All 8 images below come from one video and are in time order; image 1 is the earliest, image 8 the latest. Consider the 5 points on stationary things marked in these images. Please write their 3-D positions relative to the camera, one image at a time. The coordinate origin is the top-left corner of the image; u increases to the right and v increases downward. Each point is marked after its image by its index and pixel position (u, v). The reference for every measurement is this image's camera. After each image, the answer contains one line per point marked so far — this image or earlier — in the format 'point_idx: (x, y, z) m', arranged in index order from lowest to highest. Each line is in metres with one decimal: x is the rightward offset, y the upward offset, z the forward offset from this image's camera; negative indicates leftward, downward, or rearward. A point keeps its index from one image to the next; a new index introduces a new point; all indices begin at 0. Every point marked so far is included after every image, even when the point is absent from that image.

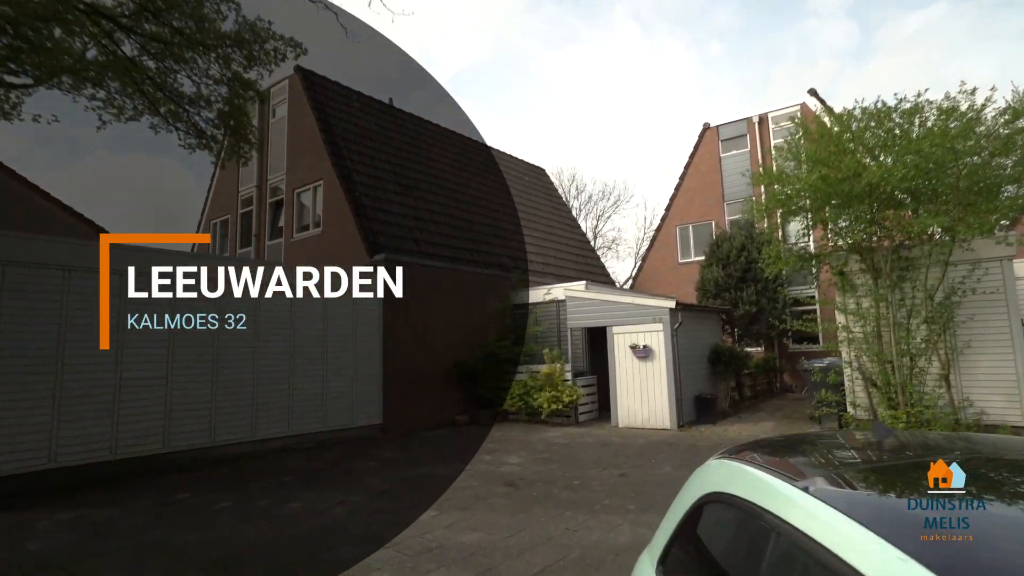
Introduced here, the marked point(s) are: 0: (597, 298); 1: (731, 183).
0: (+1.8, -0.2, +12.0) m
1: (+6.9, +3.3, +18.1) m
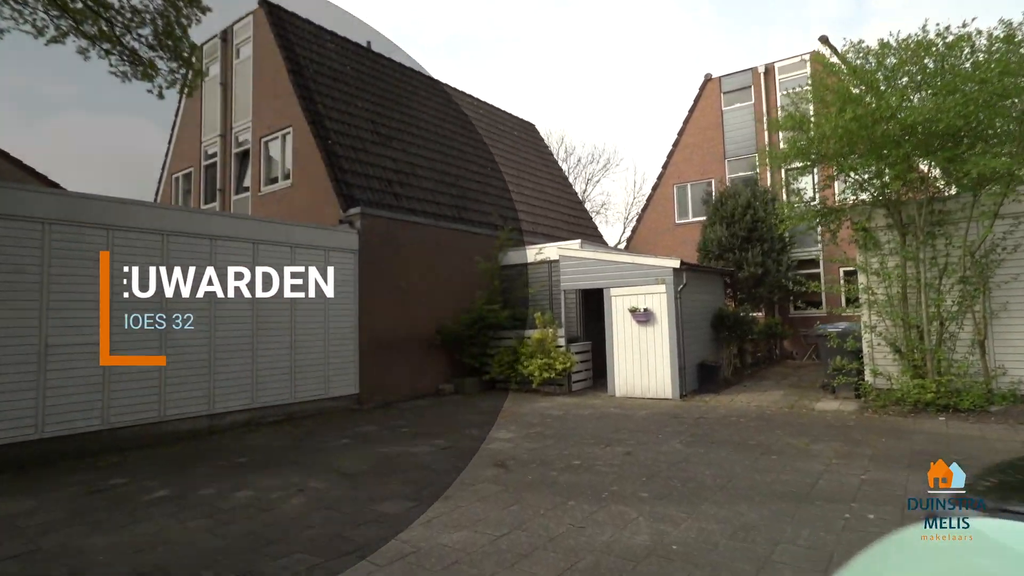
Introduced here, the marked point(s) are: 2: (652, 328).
0: (+1.6, +0.6, +11.0) m
1: (+6.6, +4.5, +17.0) m
2: (+2.5, -0.7, +10.3) m
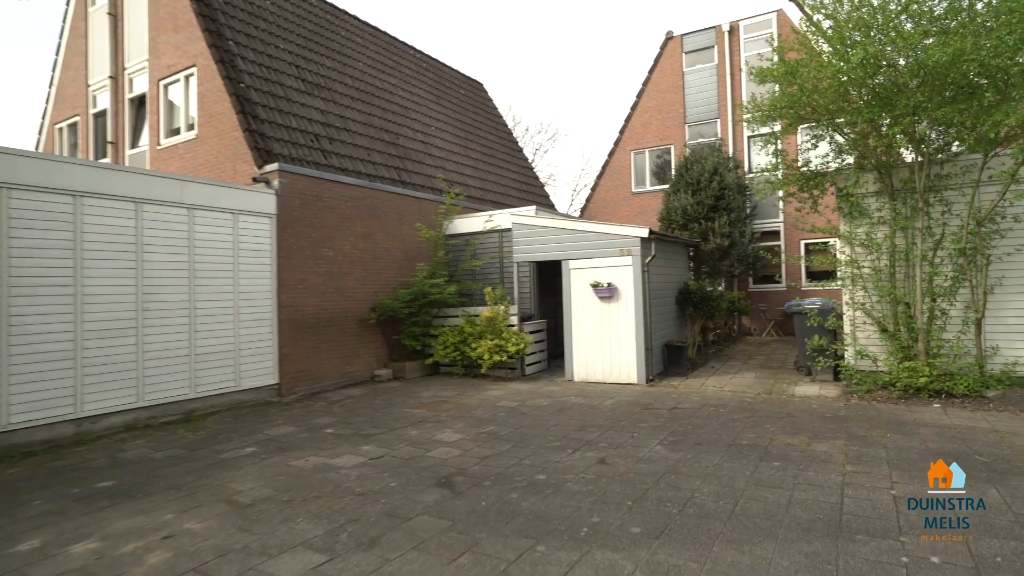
0: (+0.7, +1.1, +9.8) m
1: (+5.1, +5.2, +16.0) m
2: (+1.7, -0.3, +9.2) m
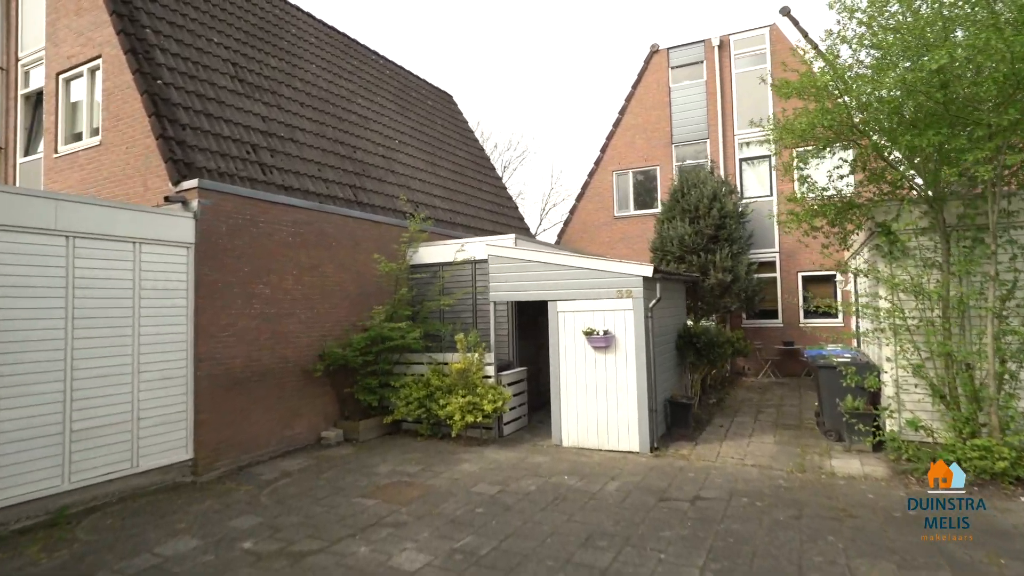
0: (+0.3, +0.4, +8.3) m
1: (+4.4, +4.4, +14.9) m
2: (+1.4, -0.9, +7.7) m
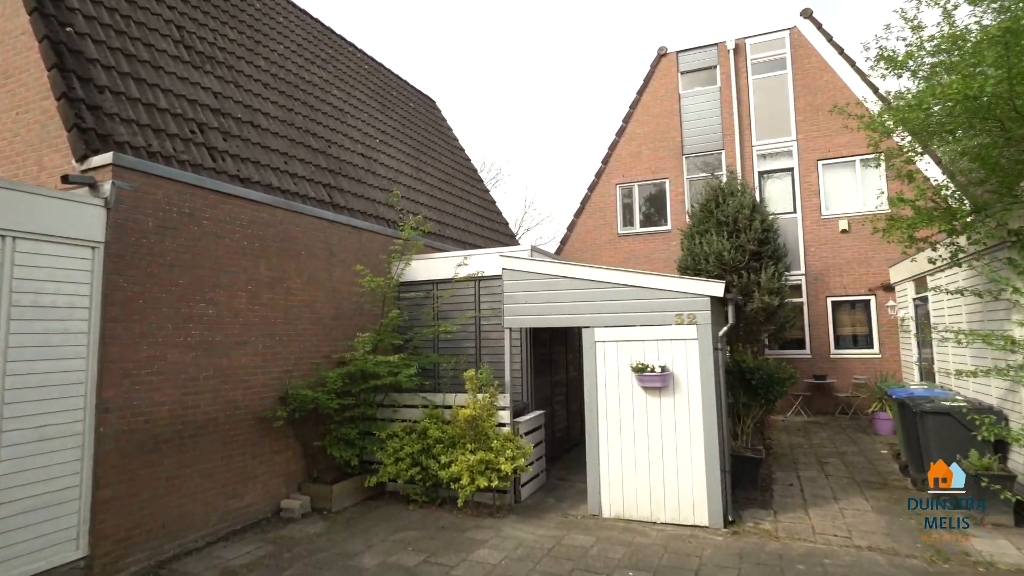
0: (+0.6, +0.2, +6.5) m
1: (+4.3, +3.8, +13.6) m
2: (+1.7, -1.2, +6.0) m
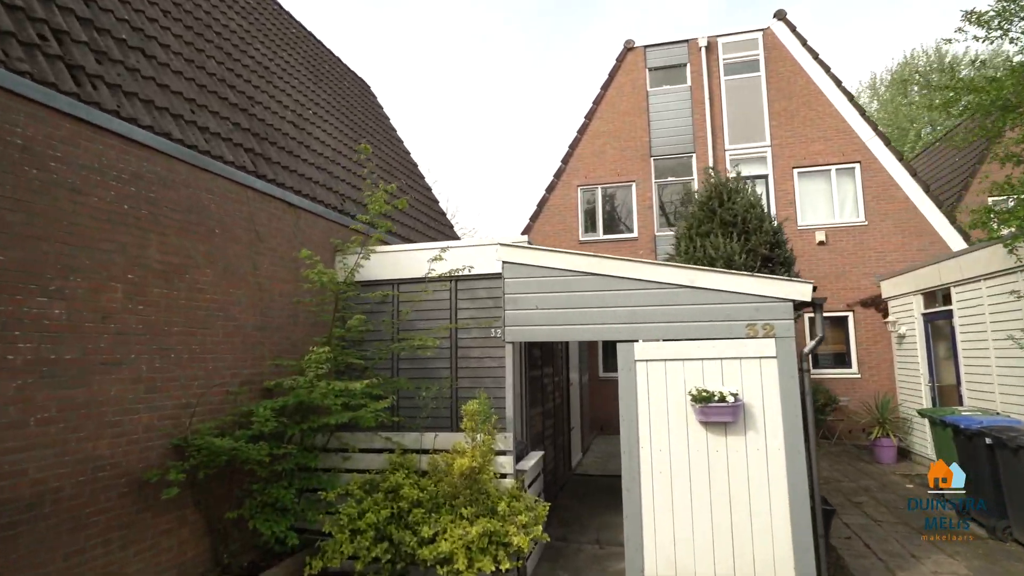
0: (+0.7, +0.1, +4.9) m
1: (+3.3, +3.5, +12.5) m
2: (+1.8, -1.2, +4.4) m
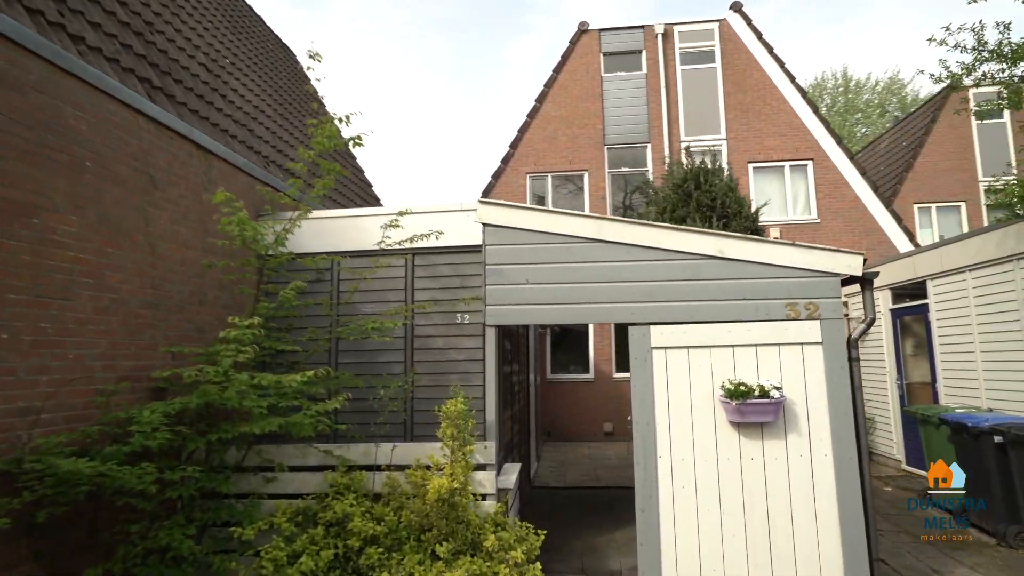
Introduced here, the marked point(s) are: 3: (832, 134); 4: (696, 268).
0: (+0.6, +0.4, +3.9) m
1: (+2.2, +3.5, +11.9) m
2: (+1.7, -1.0, +3.6) m
3: (+6.3, +3.0, +11.3) m
4: (+1.2, +0.1, +3.8) m
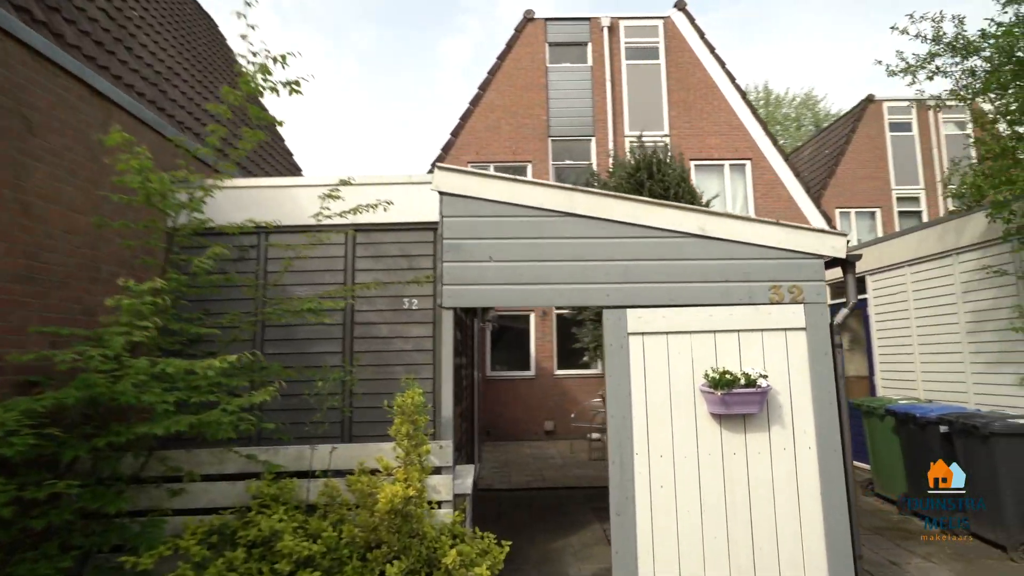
0: (+0.3, +0.5, +3.5) m
1: (+1.0, +3.6, +11.6) m
2: (+1.5, -0.9, +3.4) m
3: (+5.2, +3.1, +11.5) m
4: (+1.0, +0.2, +3.5) m
